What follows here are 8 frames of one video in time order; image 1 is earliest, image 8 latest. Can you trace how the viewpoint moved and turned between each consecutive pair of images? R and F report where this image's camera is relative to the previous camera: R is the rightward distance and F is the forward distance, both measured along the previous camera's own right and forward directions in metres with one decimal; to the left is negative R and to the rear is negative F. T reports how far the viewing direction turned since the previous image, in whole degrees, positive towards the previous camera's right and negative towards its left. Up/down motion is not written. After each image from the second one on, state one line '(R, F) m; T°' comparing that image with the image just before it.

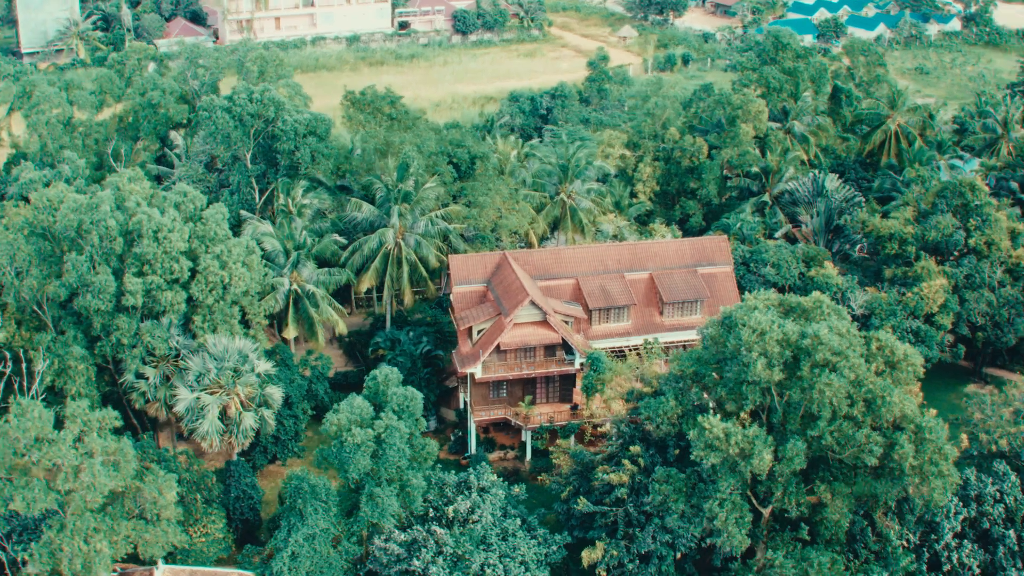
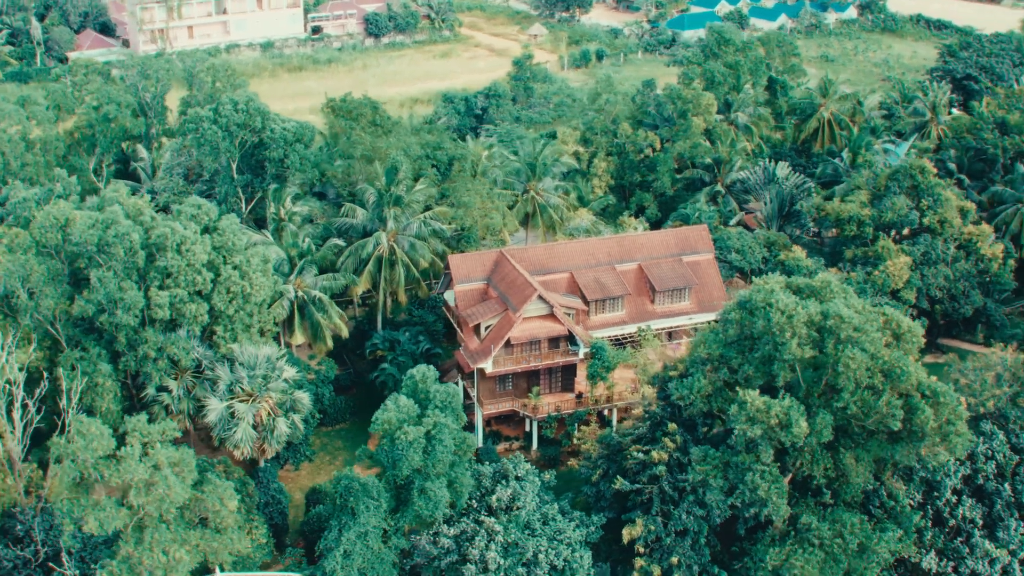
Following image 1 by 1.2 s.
(-3.5, -1.0) m; +6°
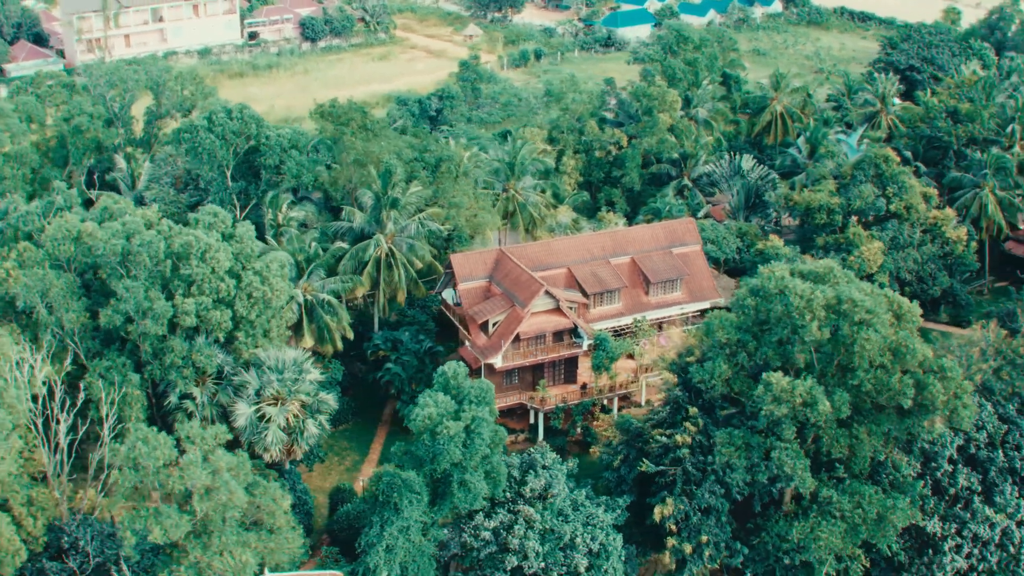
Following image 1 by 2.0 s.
(-2.8, -0.9) m; +4°
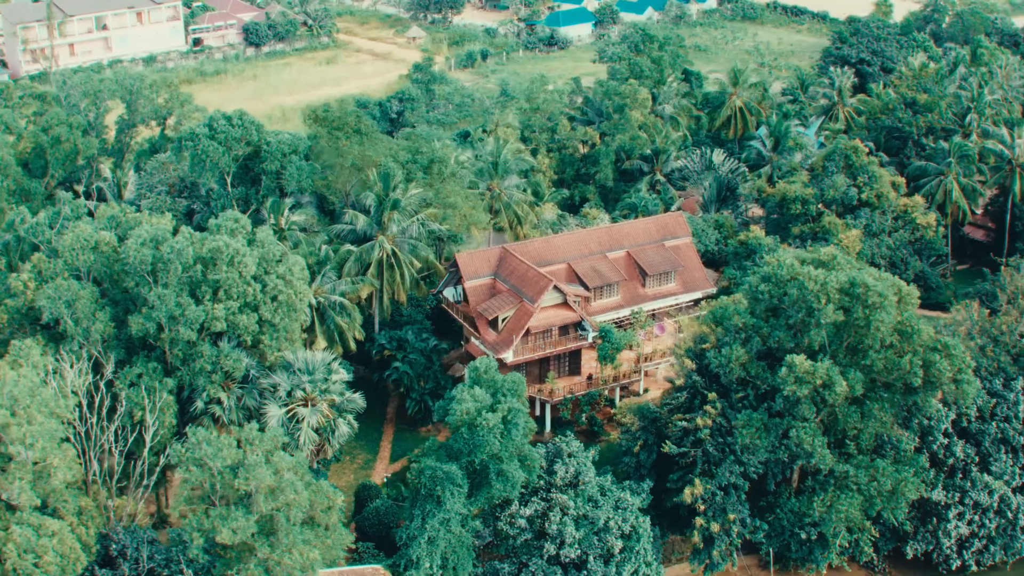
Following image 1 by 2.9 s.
(-2.7, -0.9) m; +4°
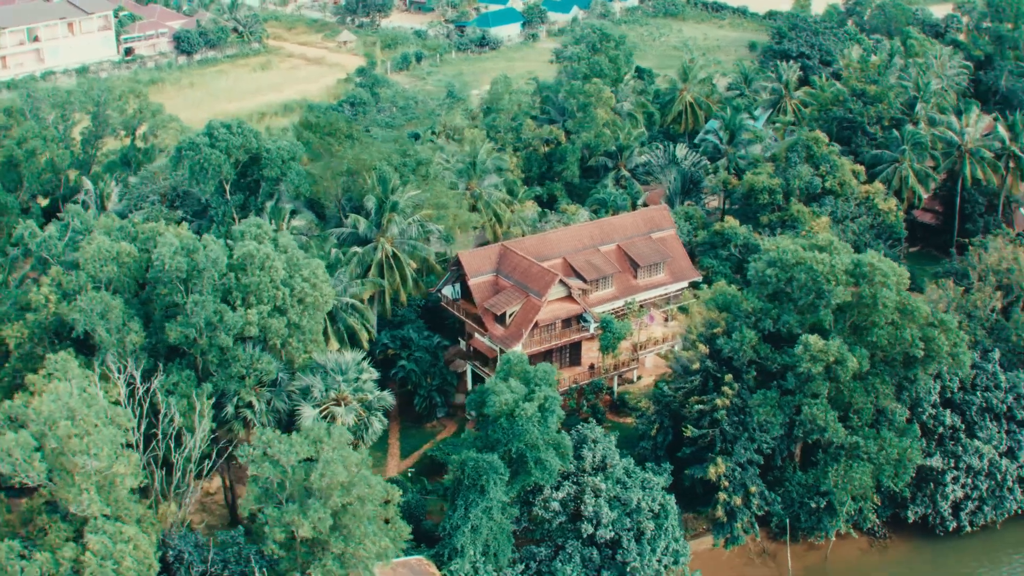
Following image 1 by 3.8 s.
(-3.3, -1.1) m; +5°
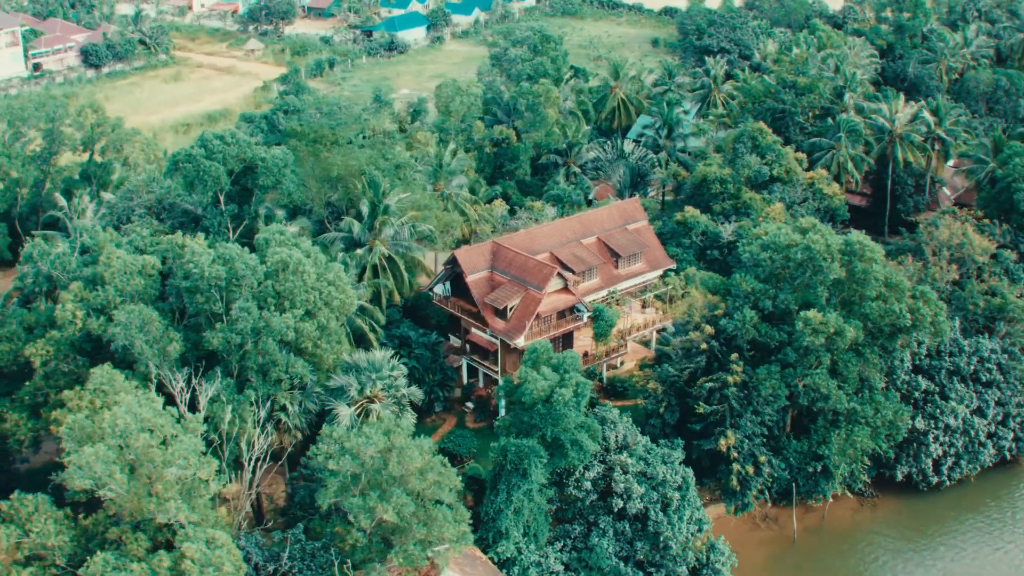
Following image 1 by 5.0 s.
(-4.3, -1.4) m; +6°
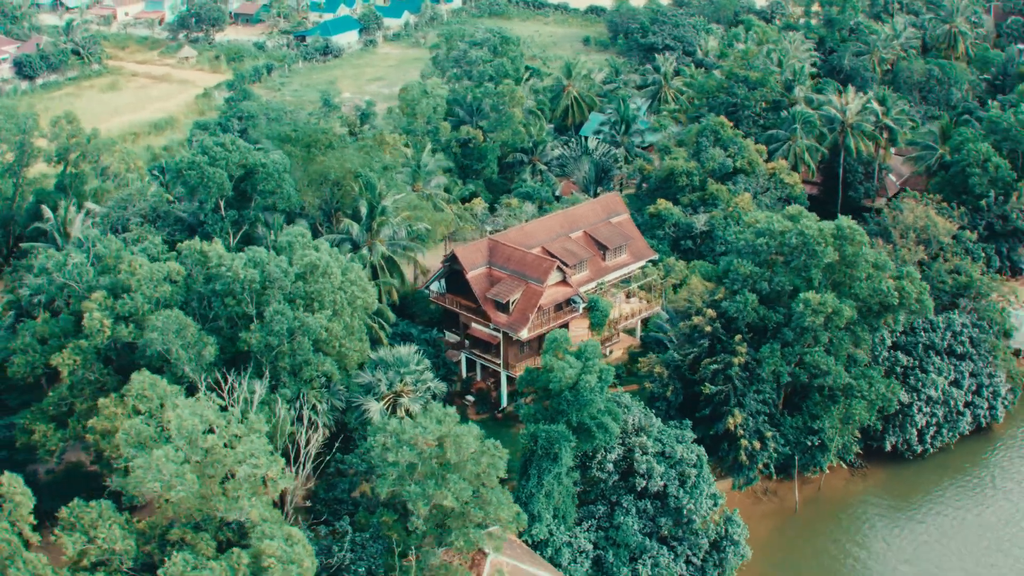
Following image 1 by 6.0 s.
(-3.4, -1.2) m; +5°
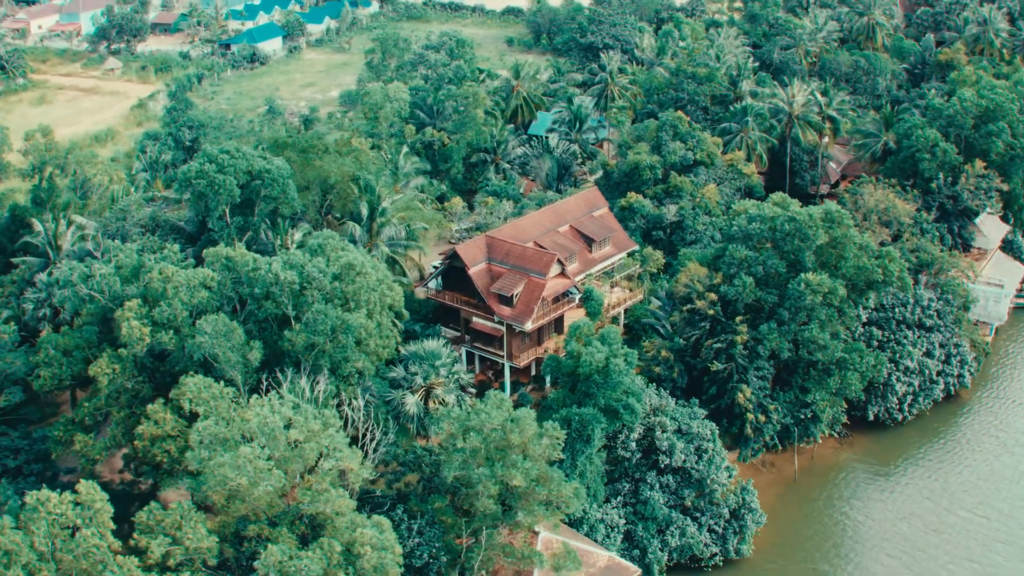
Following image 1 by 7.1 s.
(-4.1, -1.4) m; +5°
